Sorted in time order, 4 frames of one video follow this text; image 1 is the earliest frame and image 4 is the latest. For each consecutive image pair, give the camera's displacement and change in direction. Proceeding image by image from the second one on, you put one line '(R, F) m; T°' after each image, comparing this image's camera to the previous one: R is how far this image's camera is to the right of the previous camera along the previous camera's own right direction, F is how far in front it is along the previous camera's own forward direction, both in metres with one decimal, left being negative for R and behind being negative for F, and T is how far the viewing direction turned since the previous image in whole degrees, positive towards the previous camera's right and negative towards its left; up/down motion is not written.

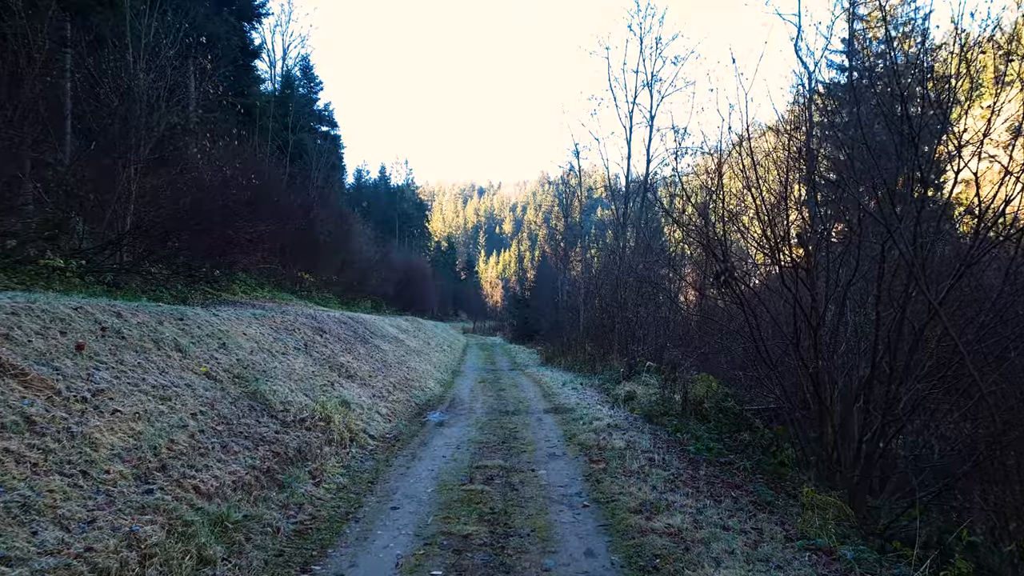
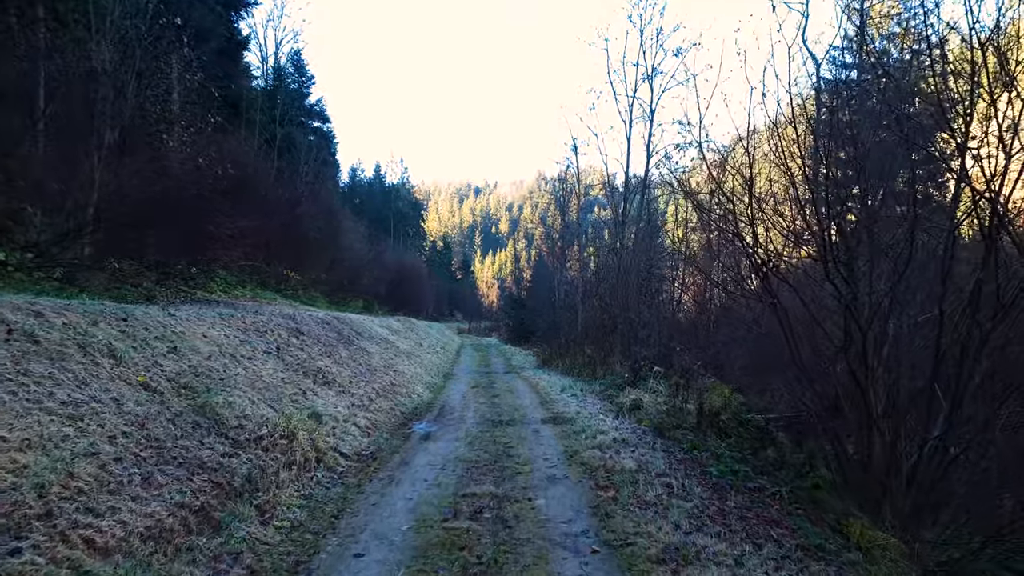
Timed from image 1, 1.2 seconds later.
(0.0, +1.3) m; 0°
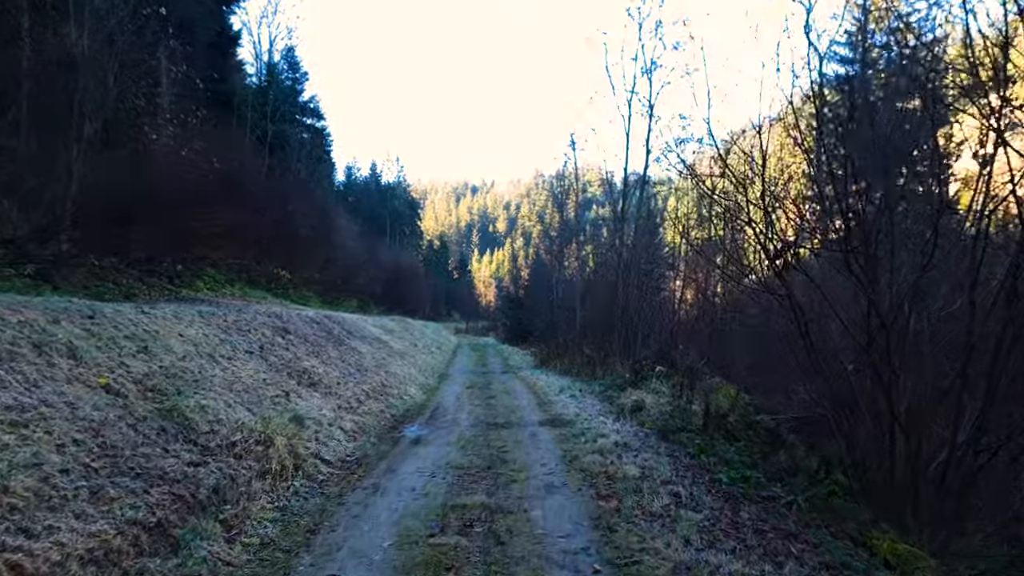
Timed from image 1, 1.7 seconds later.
(0.0, +0.6) m; 0°
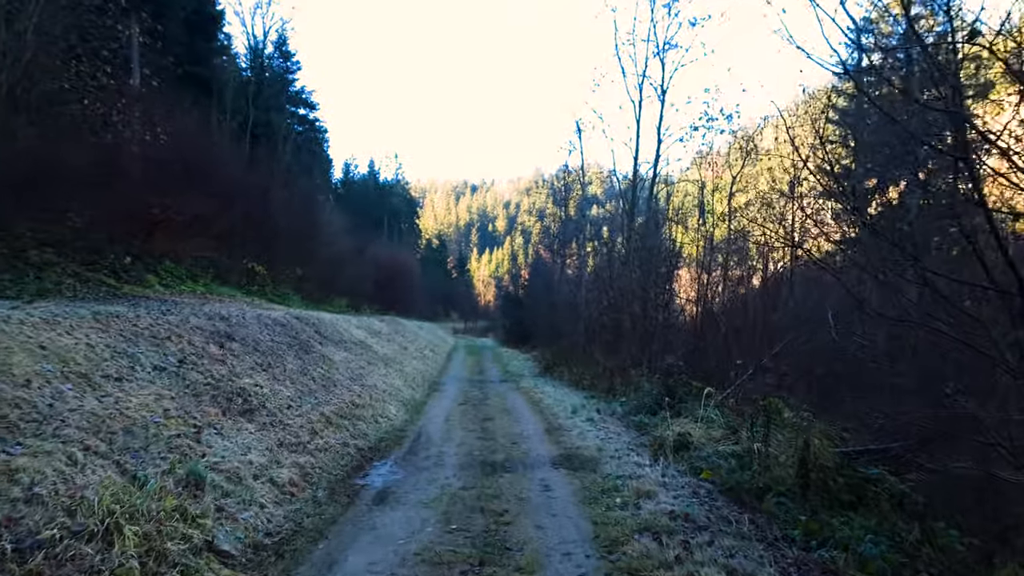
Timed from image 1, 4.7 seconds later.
(-0.1, +3.0) m; 0°
